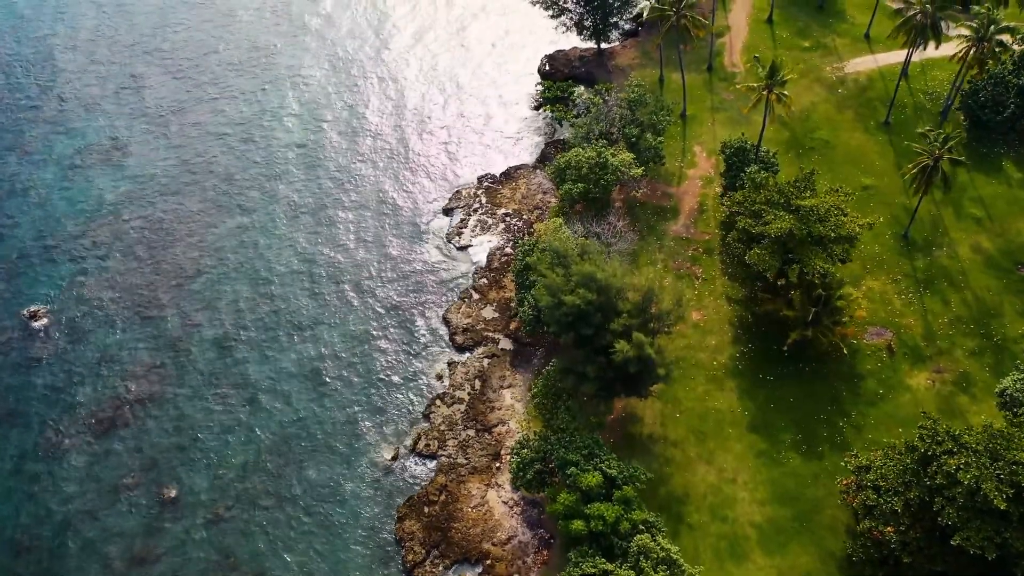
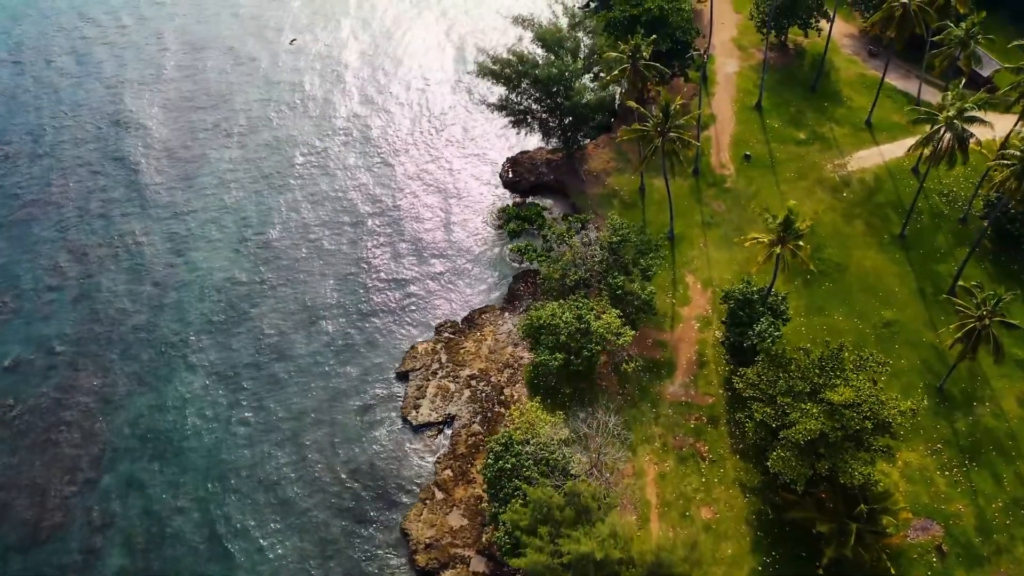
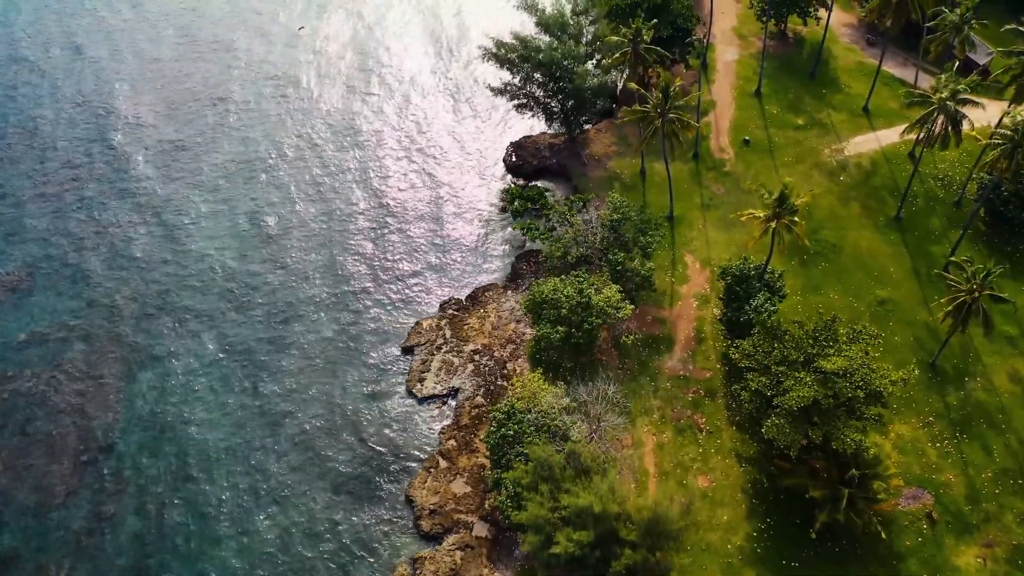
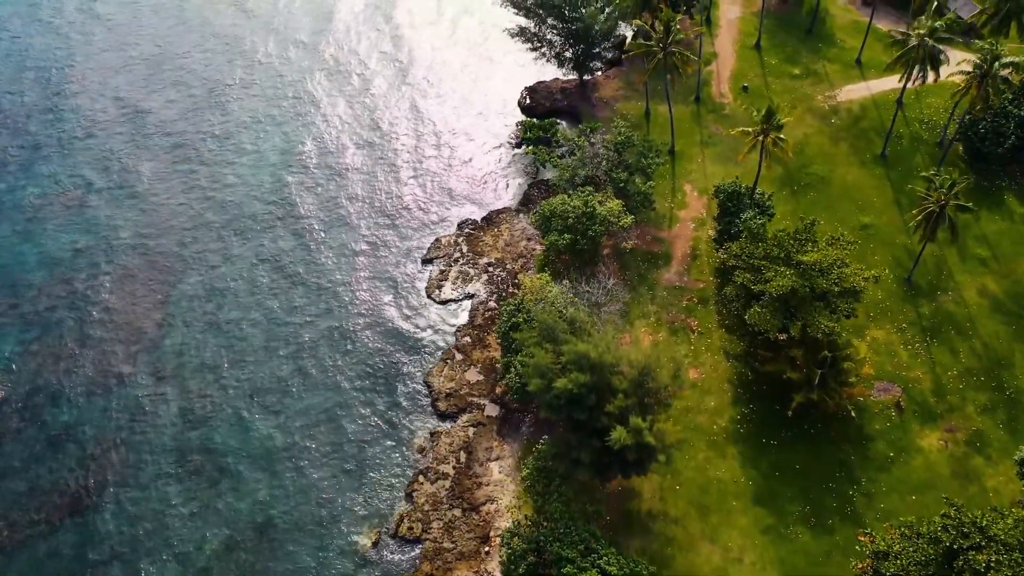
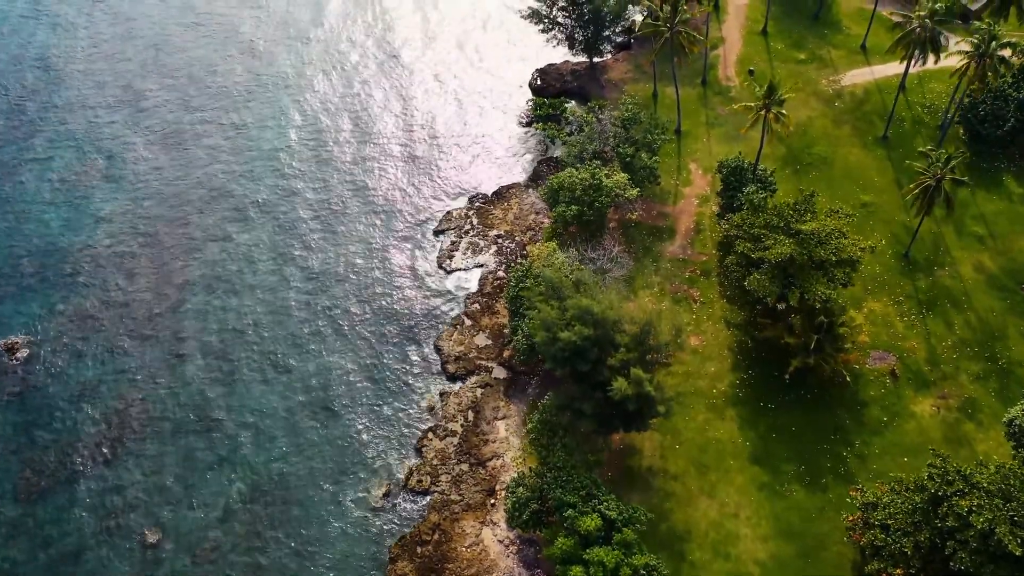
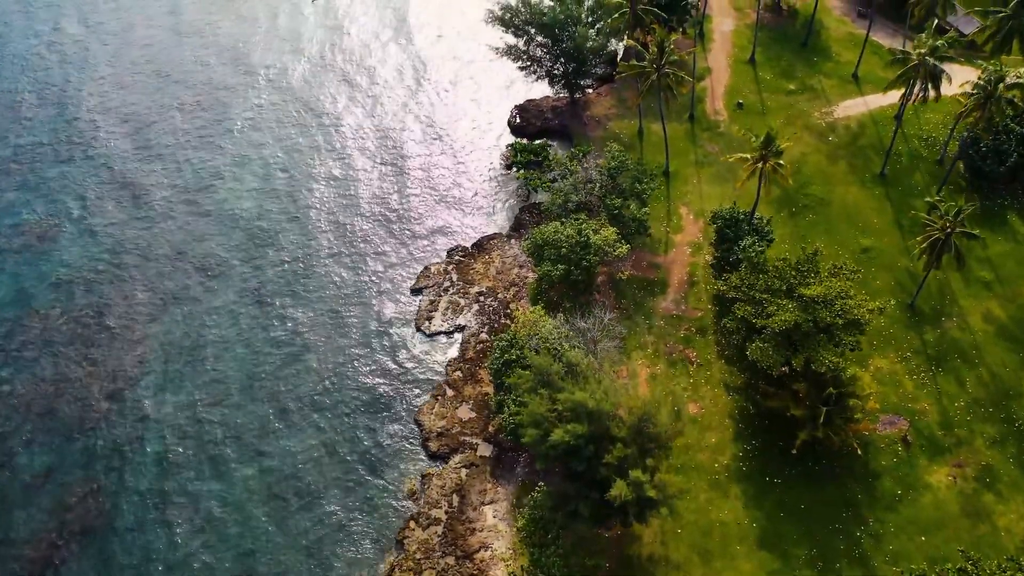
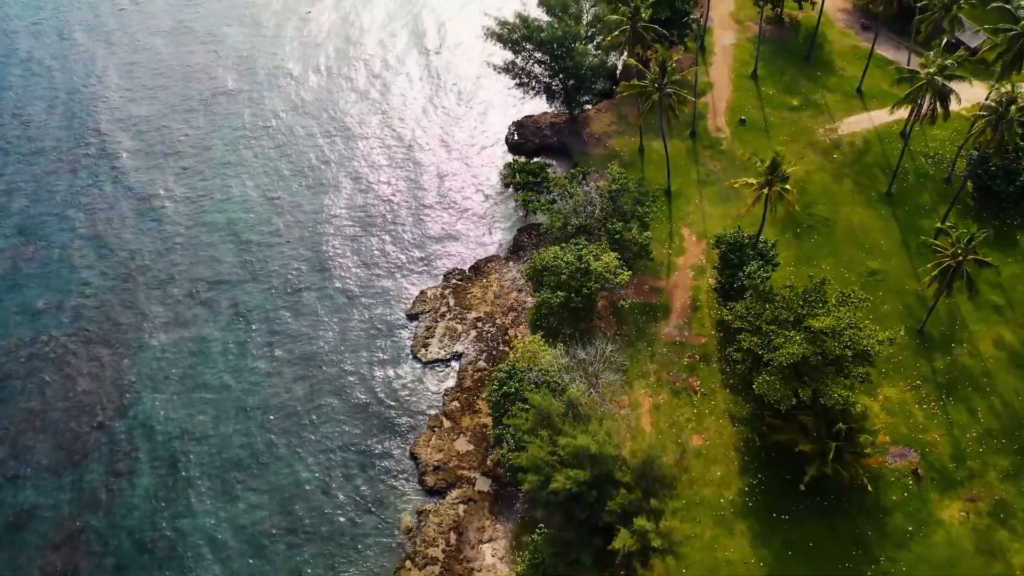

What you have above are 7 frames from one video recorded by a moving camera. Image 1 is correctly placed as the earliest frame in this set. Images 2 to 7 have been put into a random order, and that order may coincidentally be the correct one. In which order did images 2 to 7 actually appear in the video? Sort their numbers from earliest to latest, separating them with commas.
5, 4, 6, 7, 3, 2
